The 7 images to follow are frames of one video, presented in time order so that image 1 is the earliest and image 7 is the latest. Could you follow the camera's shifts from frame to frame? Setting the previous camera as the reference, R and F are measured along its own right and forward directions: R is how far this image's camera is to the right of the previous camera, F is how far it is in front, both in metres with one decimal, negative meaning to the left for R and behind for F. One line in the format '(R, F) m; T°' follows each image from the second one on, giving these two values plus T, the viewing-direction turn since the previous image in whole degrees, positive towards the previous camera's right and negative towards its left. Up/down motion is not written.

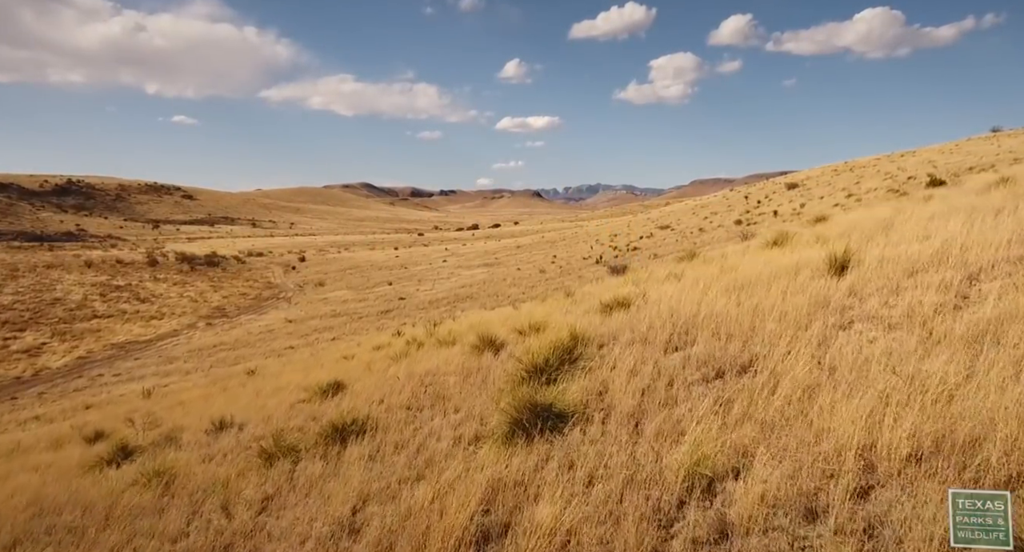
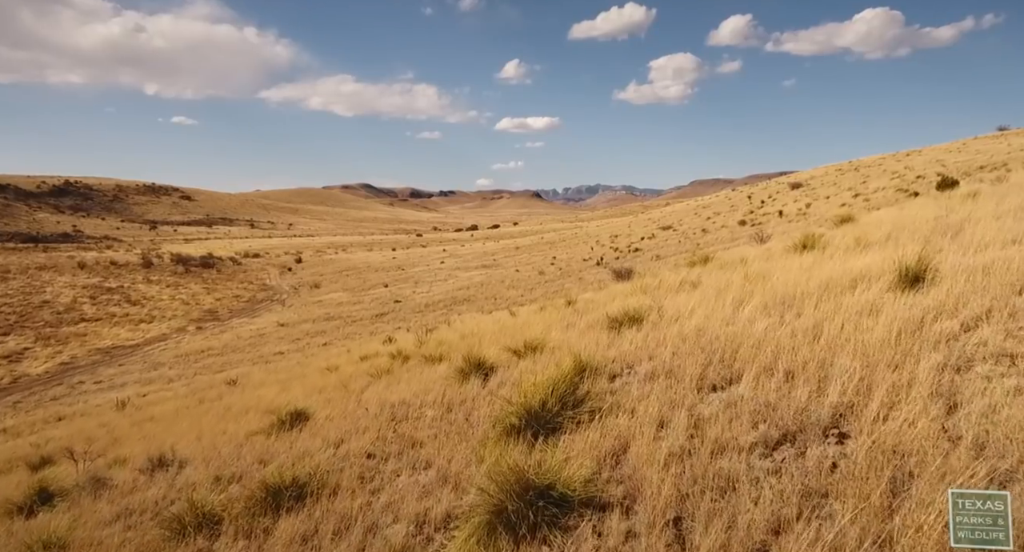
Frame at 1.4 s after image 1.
(+0.1, +1.5) m; 0°
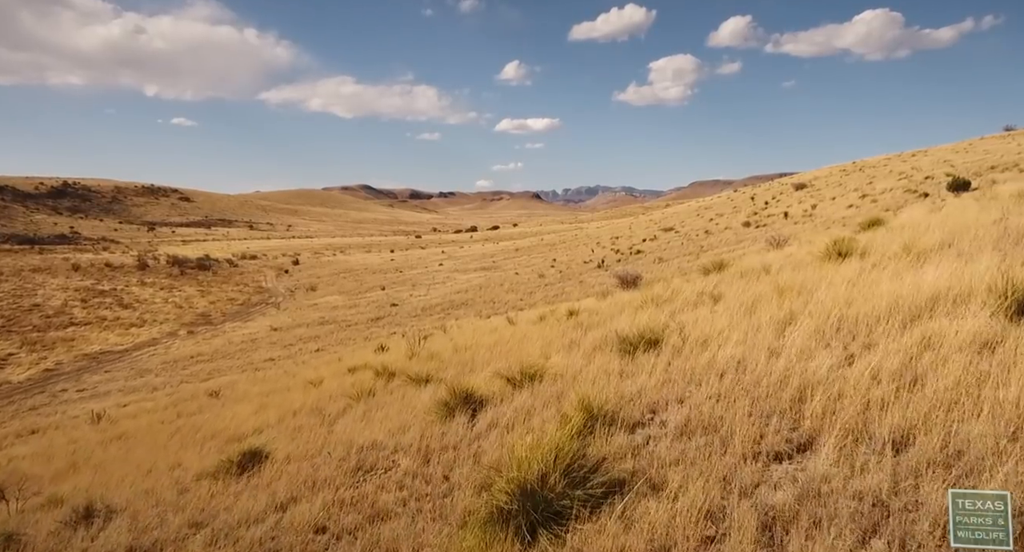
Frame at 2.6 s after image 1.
(+0.1, +1.3) m; 0°
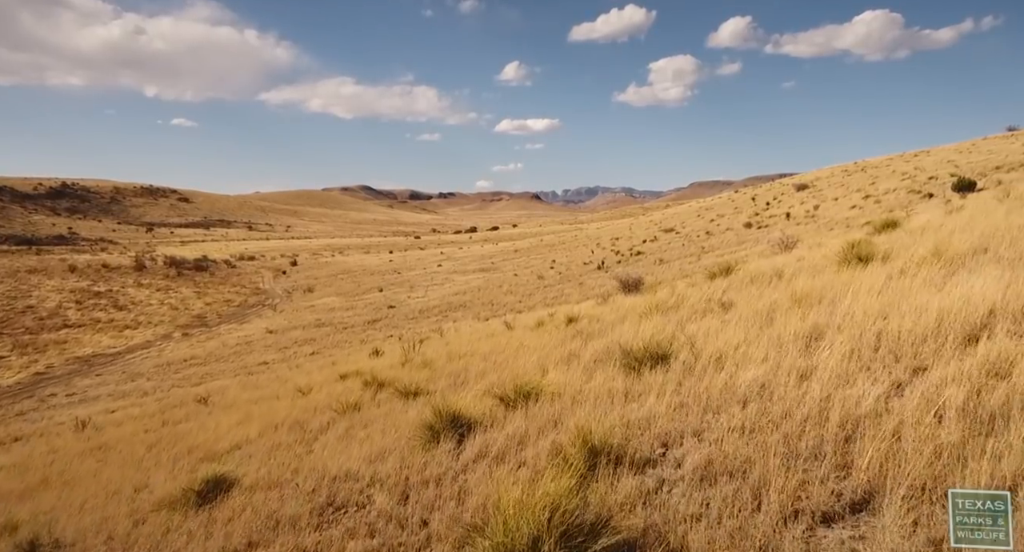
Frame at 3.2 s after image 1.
(+0.1, +0.7) m; 0°
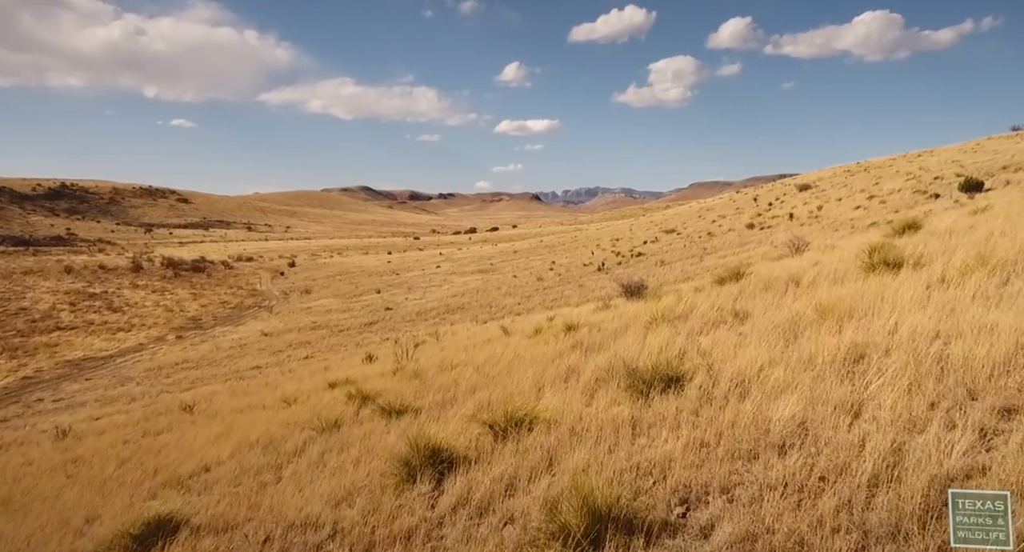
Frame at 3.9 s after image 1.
(+0.1, +0.8) m; 0°
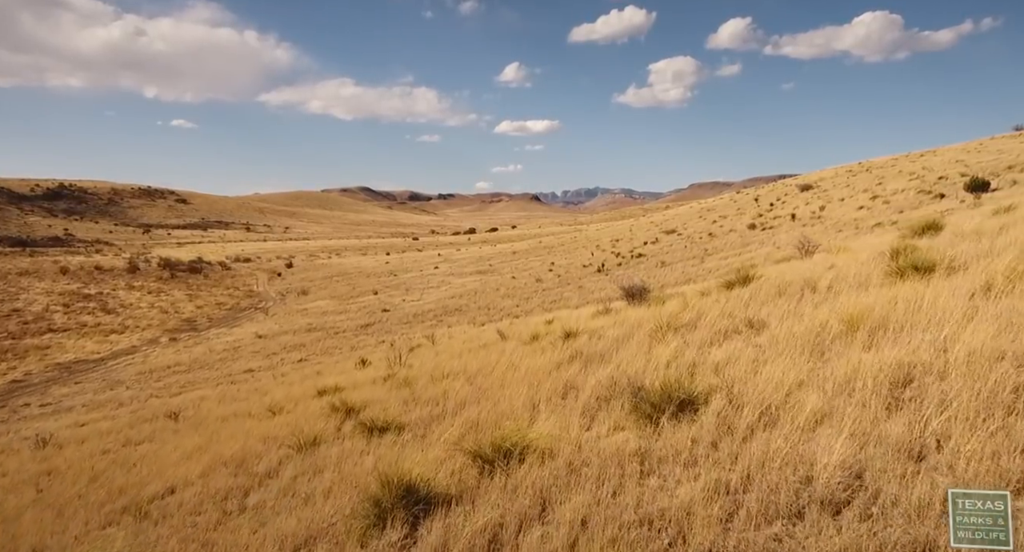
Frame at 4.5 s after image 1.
(+0.1, +0.7) m; 0°
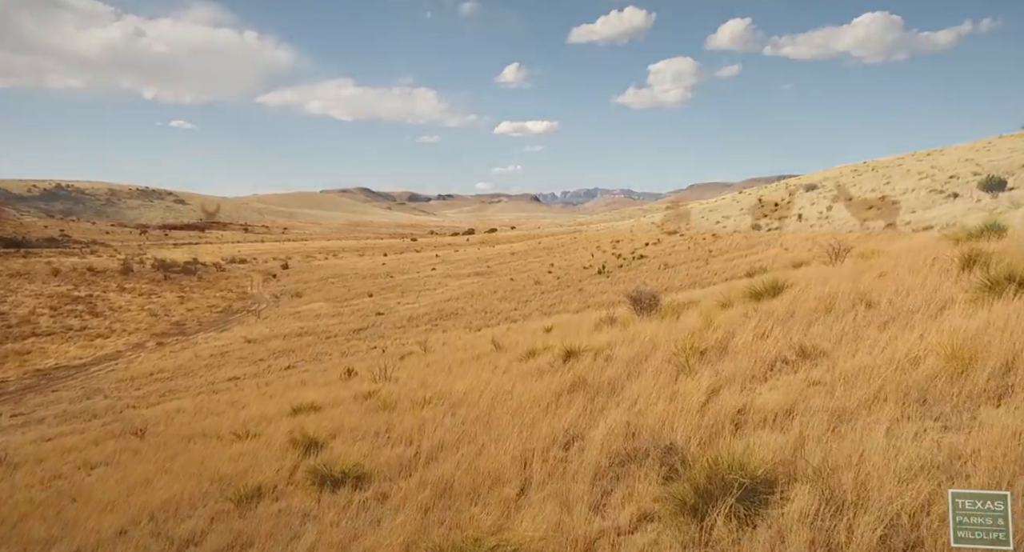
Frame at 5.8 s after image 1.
(+0.1, +1.6) m; 0°
